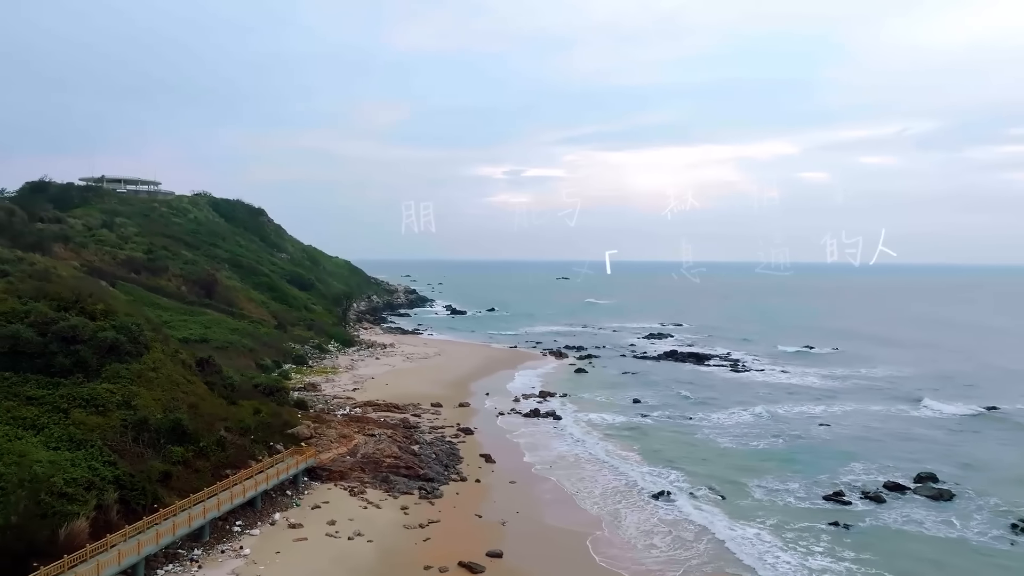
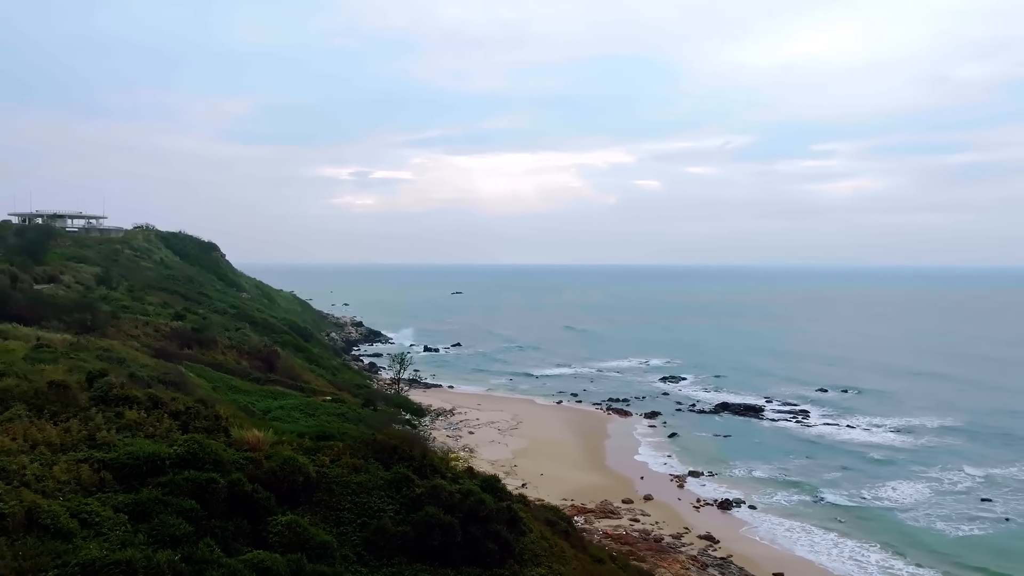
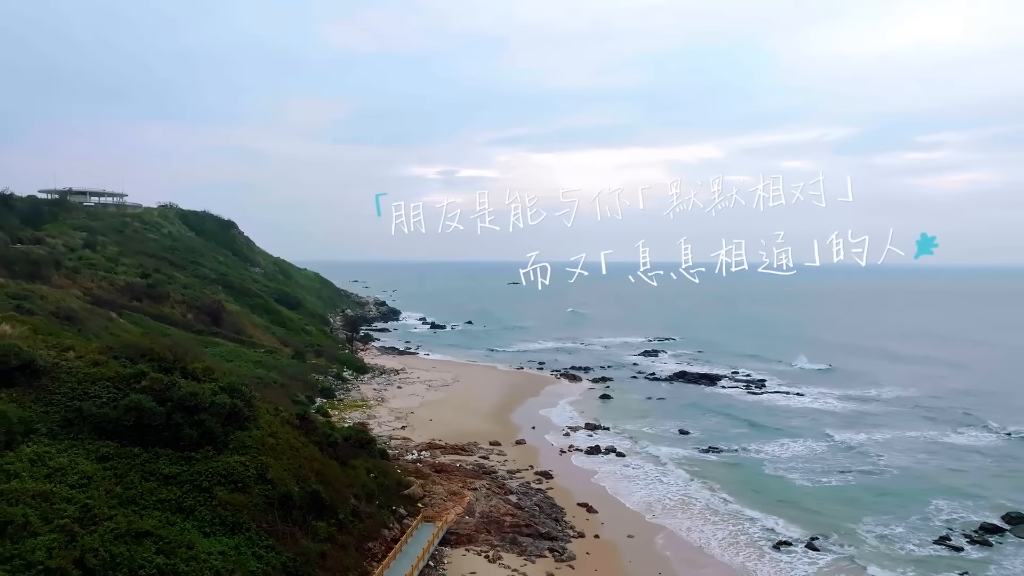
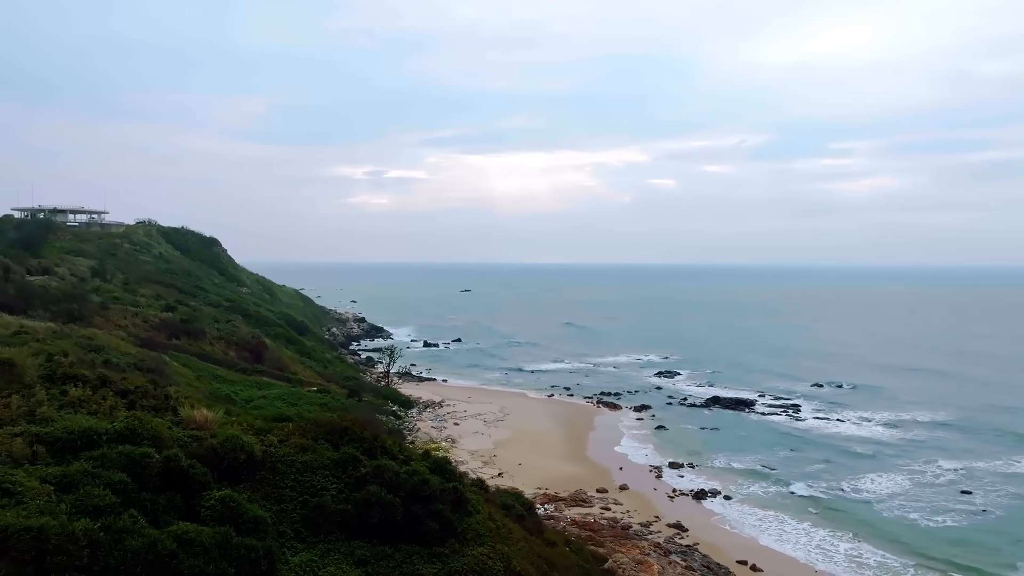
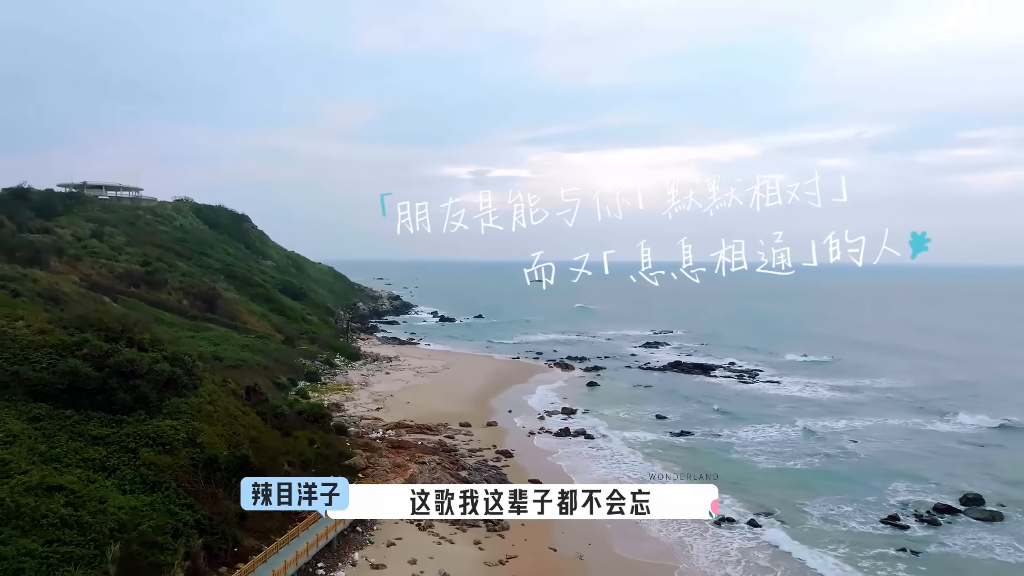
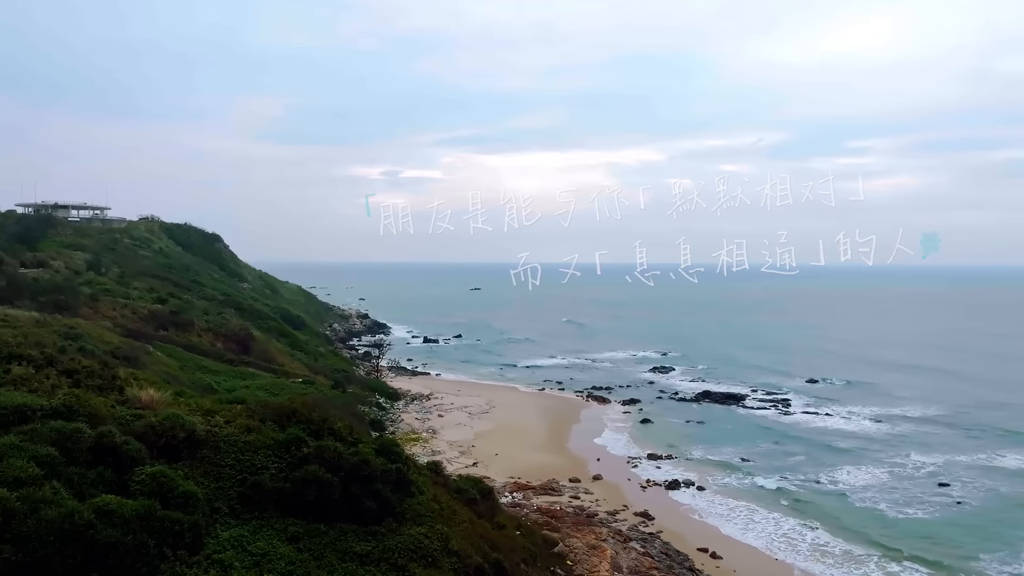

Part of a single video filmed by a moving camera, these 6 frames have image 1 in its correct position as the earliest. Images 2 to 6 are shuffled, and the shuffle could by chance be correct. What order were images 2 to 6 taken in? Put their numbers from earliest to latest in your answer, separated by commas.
5, 3, 6, 4, 2
